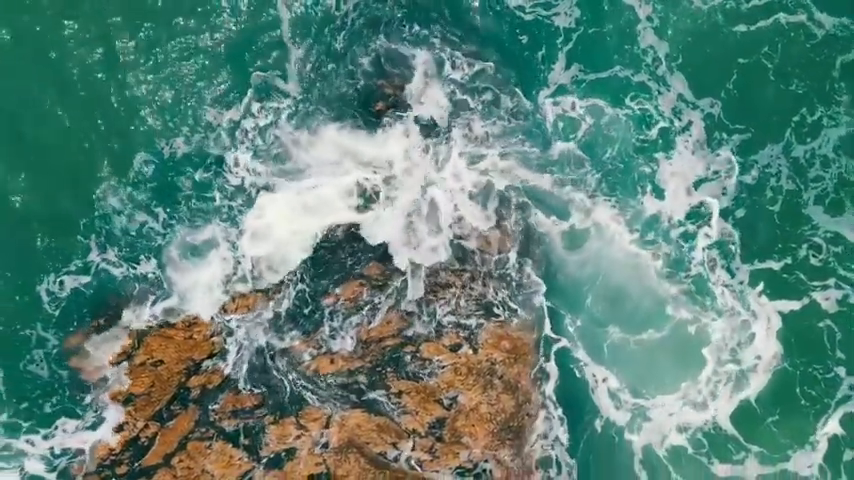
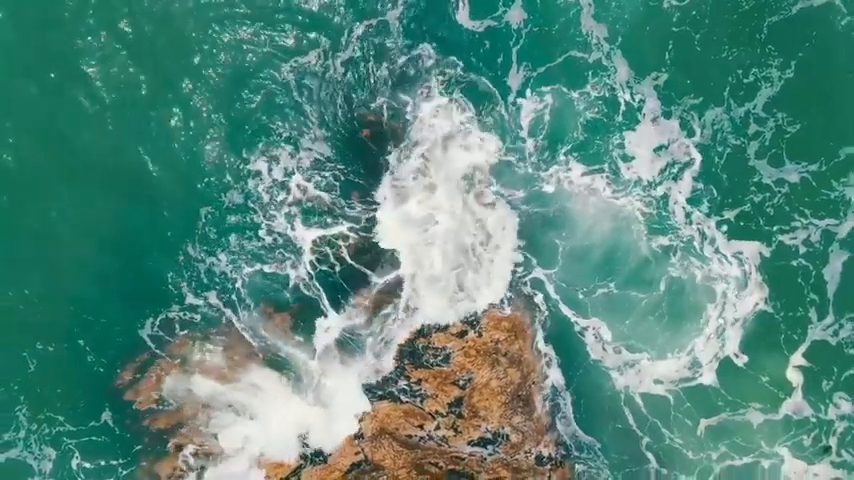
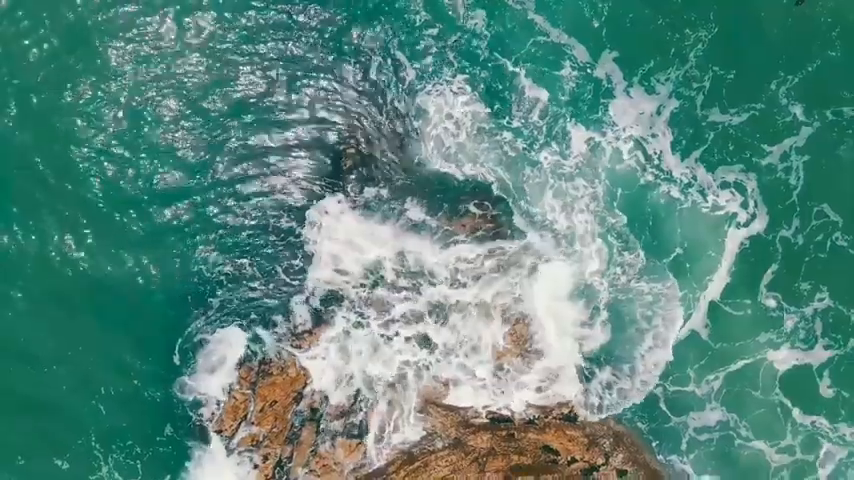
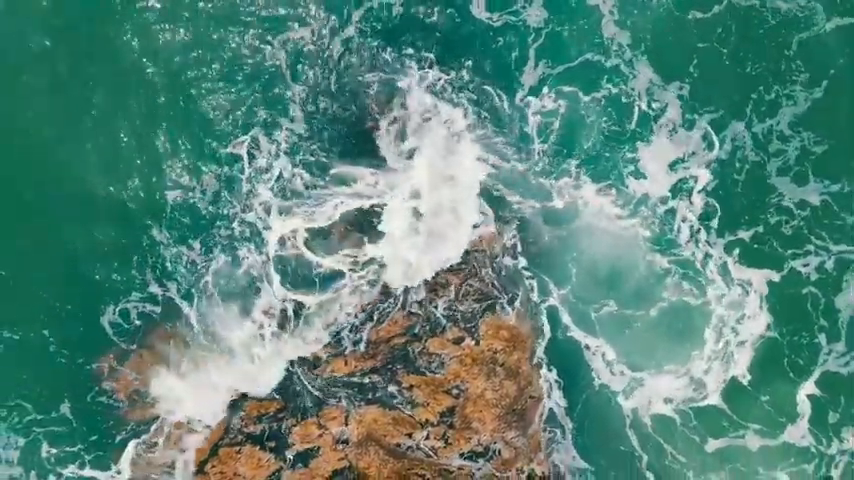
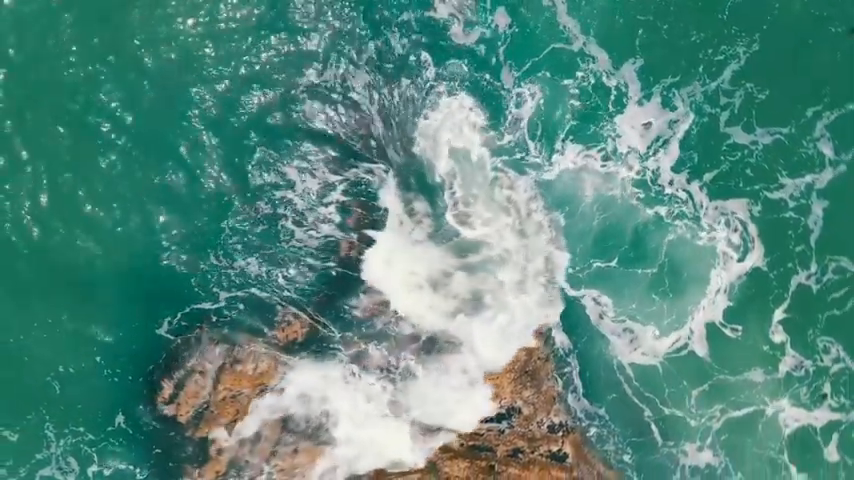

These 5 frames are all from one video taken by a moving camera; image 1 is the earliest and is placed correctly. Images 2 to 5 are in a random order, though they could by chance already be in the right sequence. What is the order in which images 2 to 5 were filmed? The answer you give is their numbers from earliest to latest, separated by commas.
4, 2, 5, 3
